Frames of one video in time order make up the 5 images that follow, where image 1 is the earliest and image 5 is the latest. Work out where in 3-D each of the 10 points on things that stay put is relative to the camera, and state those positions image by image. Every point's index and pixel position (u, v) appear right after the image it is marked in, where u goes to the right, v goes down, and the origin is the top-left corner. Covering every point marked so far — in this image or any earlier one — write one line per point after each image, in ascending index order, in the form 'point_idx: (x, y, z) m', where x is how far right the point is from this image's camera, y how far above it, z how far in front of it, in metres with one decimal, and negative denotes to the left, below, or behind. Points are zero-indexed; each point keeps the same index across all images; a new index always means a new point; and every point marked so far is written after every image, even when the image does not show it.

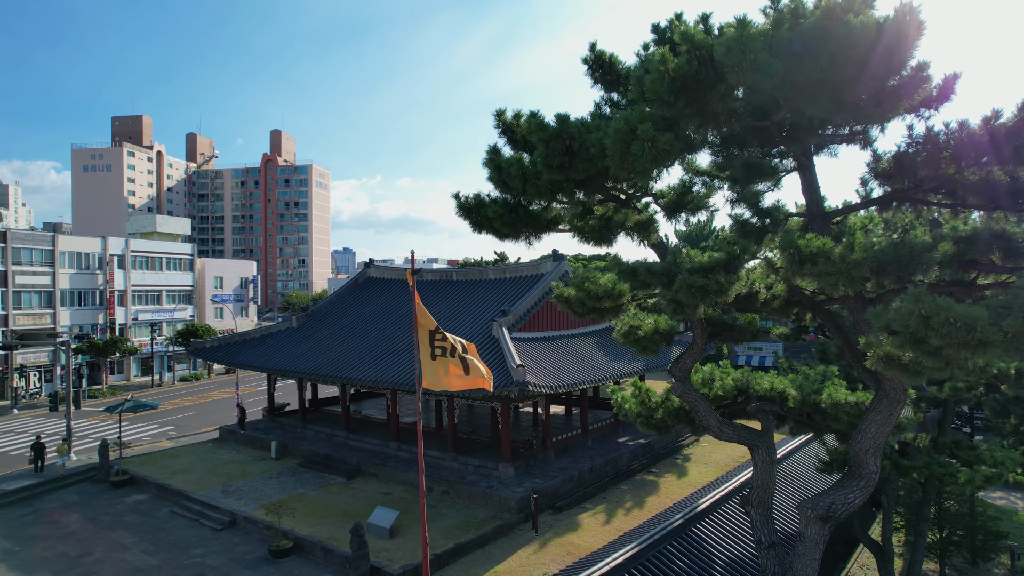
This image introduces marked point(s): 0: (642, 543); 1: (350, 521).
0: (+2.5, -4.6, +10.6) m
1: (-4.4, -6.4, +15.7) m
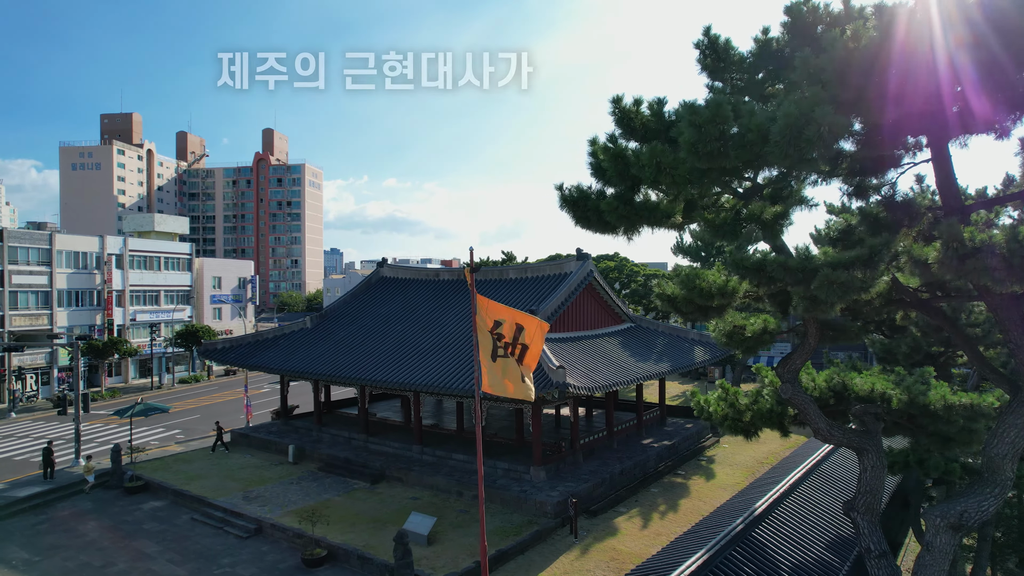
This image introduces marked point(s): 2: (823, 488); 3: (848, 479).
0: (+3.6, -4.6, +10.2) m
1: (-3.4, -6.3, +15.2) m
2: (+7.6, -4.9, +14.1) m
3: (+8.8, -5.0, +15.2) m
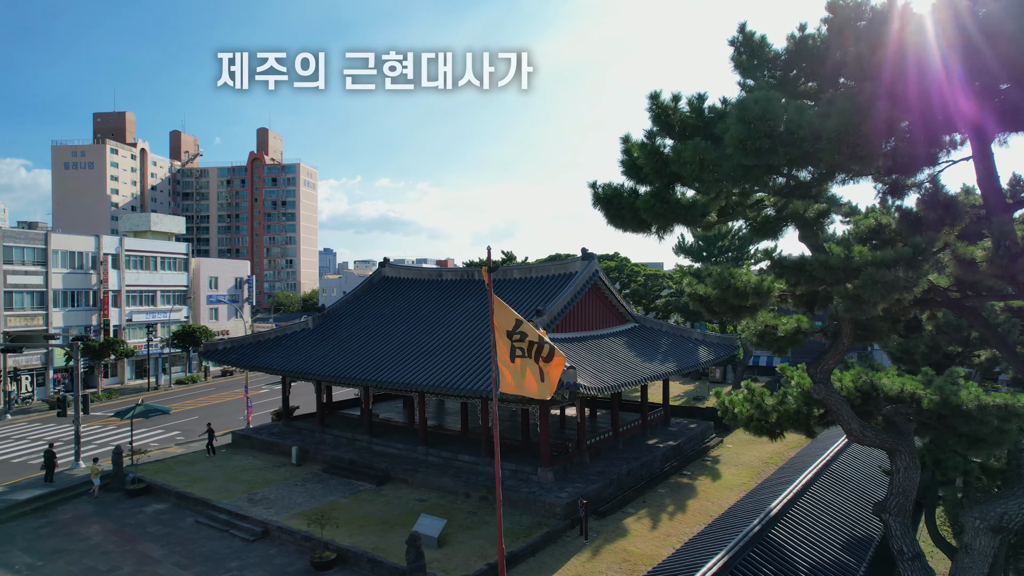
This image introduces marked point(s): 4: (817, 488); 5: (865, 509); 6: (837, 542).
0: (+3.9, -4.6, +10.2) m
1: (-3.1, -6.3, +15.1) m
2: (+7.9, -4.9, +14.1) m
3: (+9.1, -5.0, +15.2) m
4: (+7.3, -4.8, +13.8) m
5: (+8.4, -5.2, +13.7) m
6: (+6.6, -5.2, +11.7) m
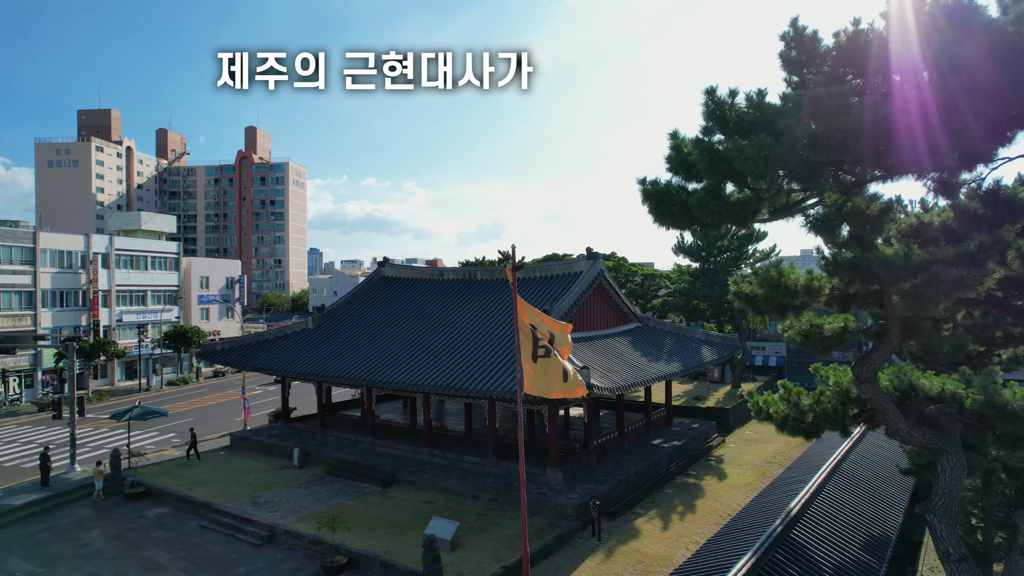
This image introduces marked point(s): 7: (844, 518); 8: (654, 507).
0: (+4.3, -4.6, +10.1) m
1: (-2.8, -6.3, +14.9) m
2: (+8.2, -4.9, +14.1) m
3: (+9.4, -5.0, +15.2) m
4: (+7.6, -4.8, +13.8) m
5: (+8.7, -5.2, +13.7) m
6: (+7.0, -5.2, +11.7) m
7: (+7.2, -5.0, +12.5) m
8: (+4.3, -6.7, +17.7) m
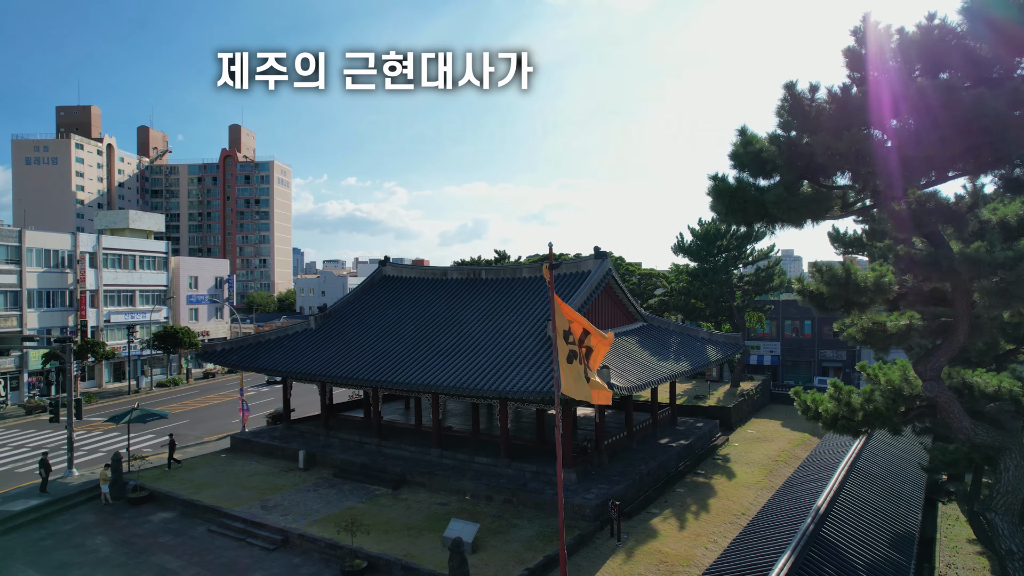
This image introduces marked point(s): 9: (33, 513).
0: (+4.9, -4.6, +10.1) m
1: (-2.3, -6.3, +14.6) m
2: (+8.7, -4.9, +14.2) m
3: (+9.9, -5.0, +15.3) m
4: (+8.1, -4.7, +13.9) m
5: (+9.2, -5.2, +13.8) m
6: (+7.6, -5.1, +11.8) m
7: (+7.7, -5.0, +12.6) m
8: (+4.7, -6.7, +17.6) m
9: (-13.8, -6.5, +16.7) m
